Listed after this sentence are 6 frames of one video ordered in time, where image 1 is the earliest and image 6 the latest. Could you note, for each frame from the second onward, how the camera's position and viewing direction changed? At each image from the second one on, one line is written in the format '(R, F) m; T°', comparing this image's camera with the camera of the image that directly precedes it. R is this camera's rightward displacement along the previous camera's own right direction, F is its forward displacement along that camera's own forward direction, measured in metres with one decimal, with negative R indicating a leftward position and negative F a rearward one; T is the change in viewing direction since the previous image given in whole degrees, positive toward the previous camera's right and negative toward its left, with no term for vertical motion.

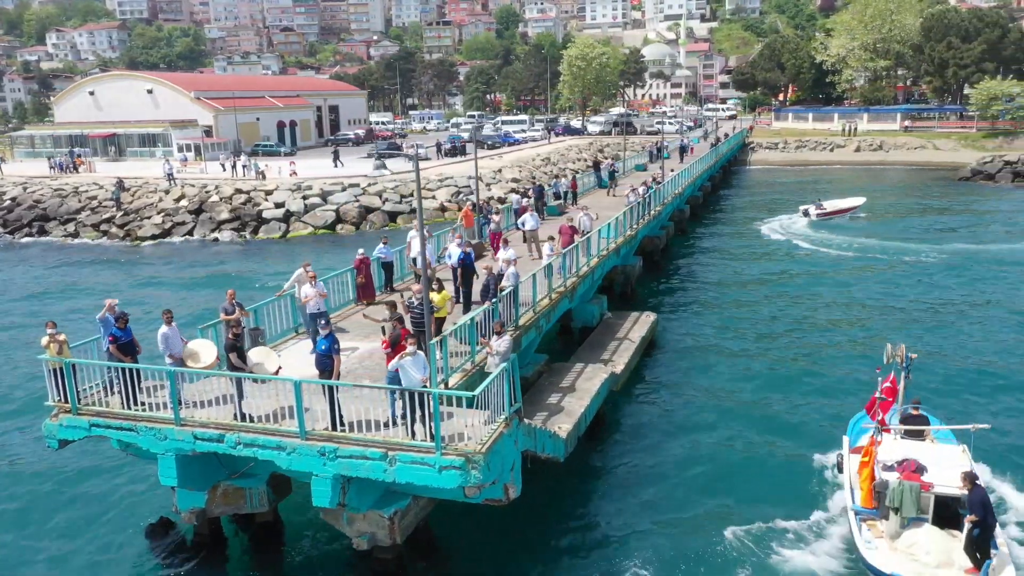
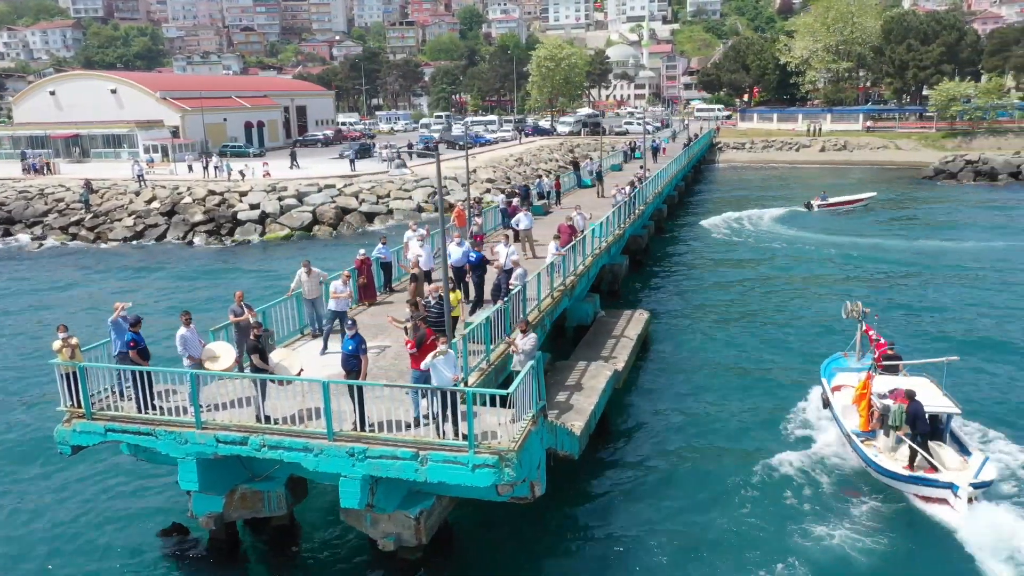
(-0.8, 0.0) m; +3°
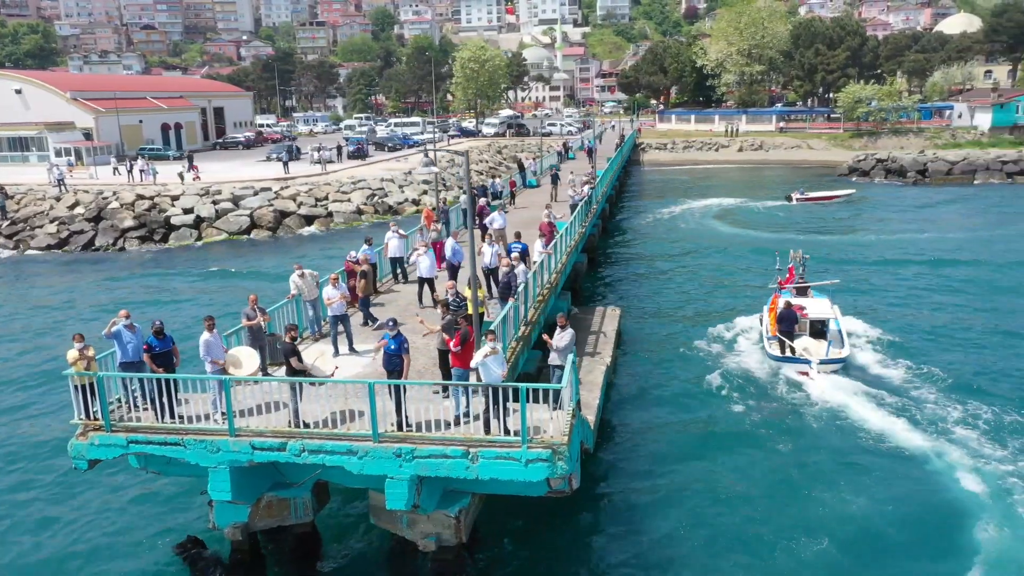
(-1.7, 0.0) m; +6°
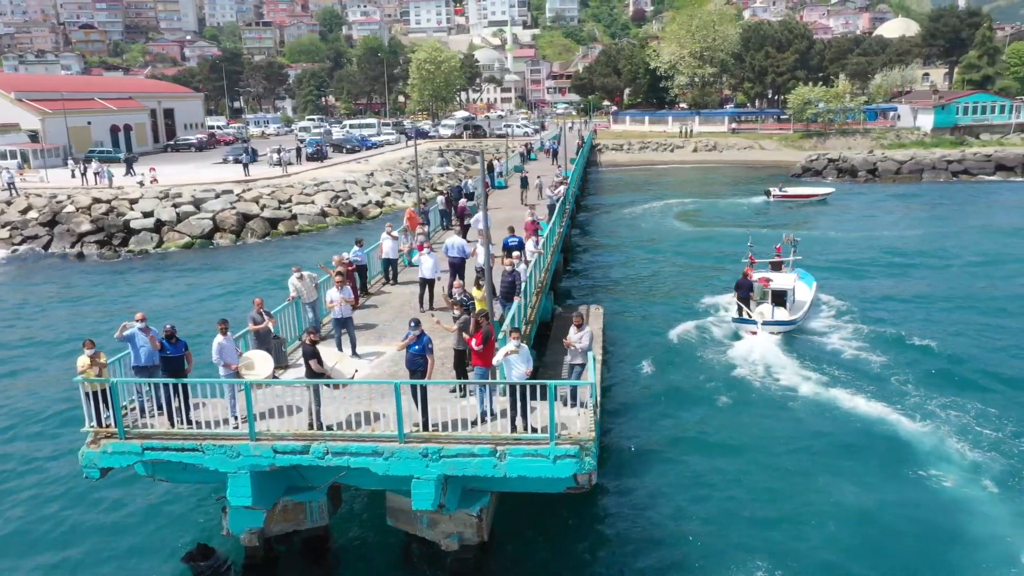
(-0.9, 0.0) m; +3°
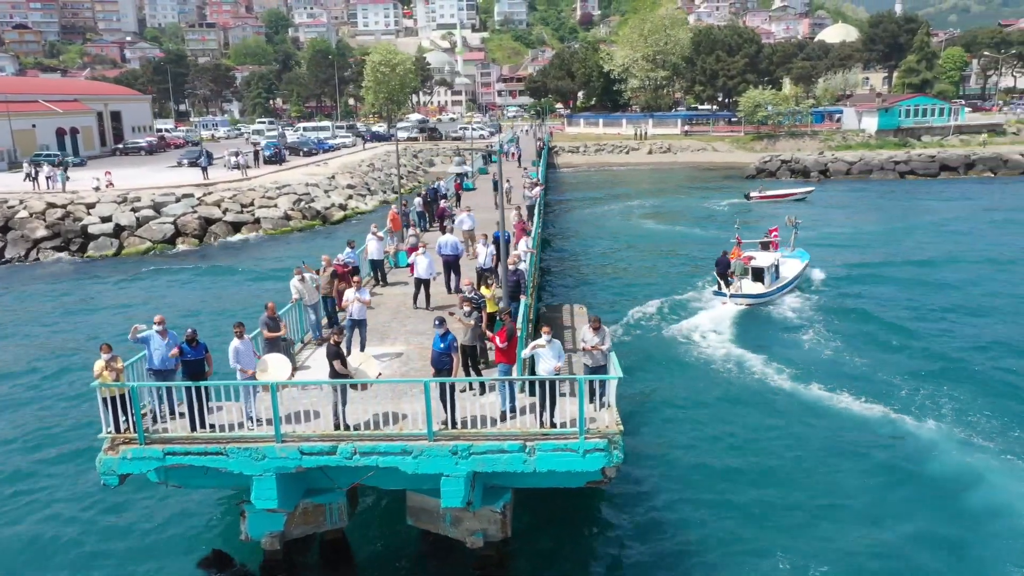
(-1.0, -0.1) m; +4°
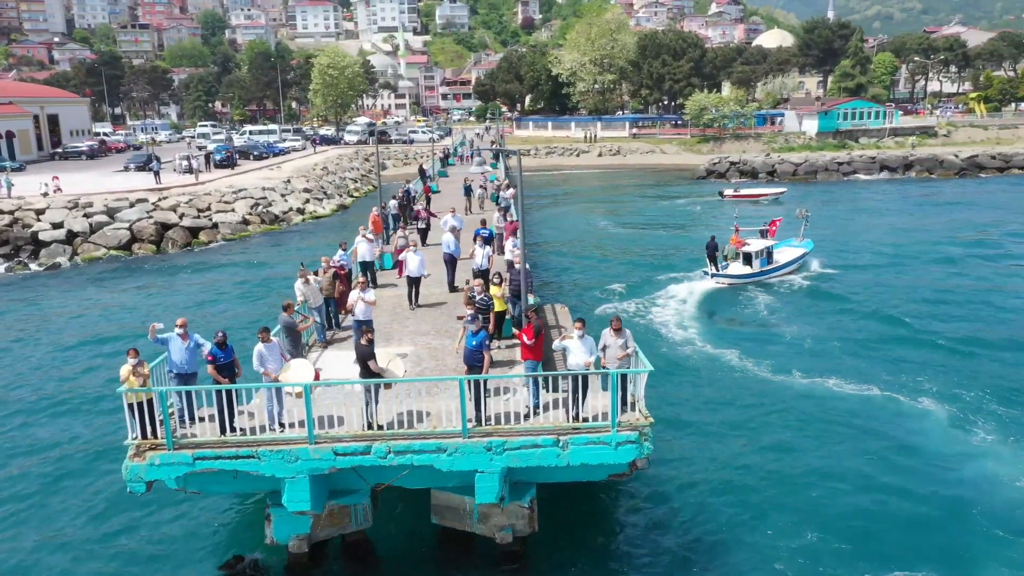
(-1.2, -0.1) m; +4°
